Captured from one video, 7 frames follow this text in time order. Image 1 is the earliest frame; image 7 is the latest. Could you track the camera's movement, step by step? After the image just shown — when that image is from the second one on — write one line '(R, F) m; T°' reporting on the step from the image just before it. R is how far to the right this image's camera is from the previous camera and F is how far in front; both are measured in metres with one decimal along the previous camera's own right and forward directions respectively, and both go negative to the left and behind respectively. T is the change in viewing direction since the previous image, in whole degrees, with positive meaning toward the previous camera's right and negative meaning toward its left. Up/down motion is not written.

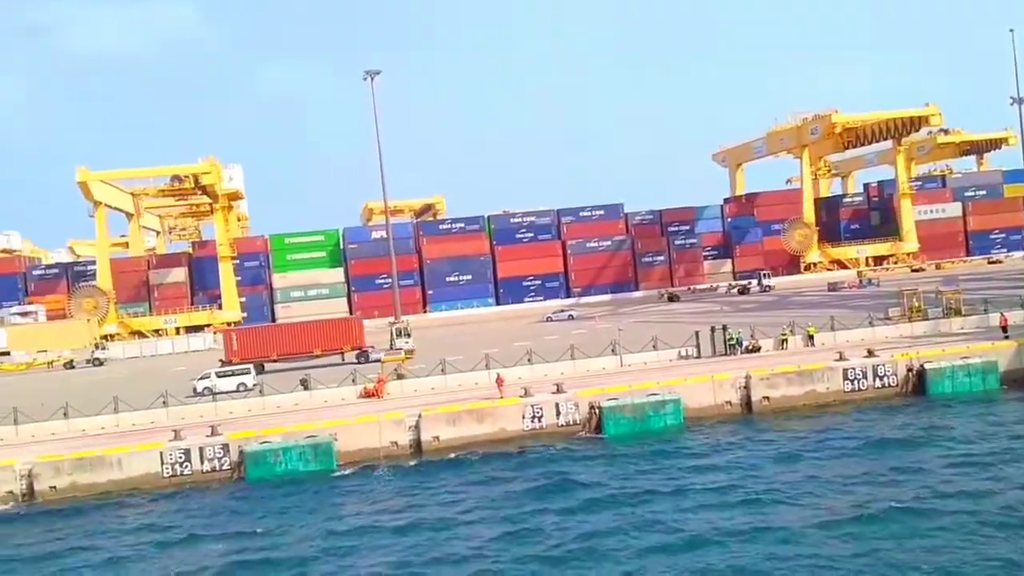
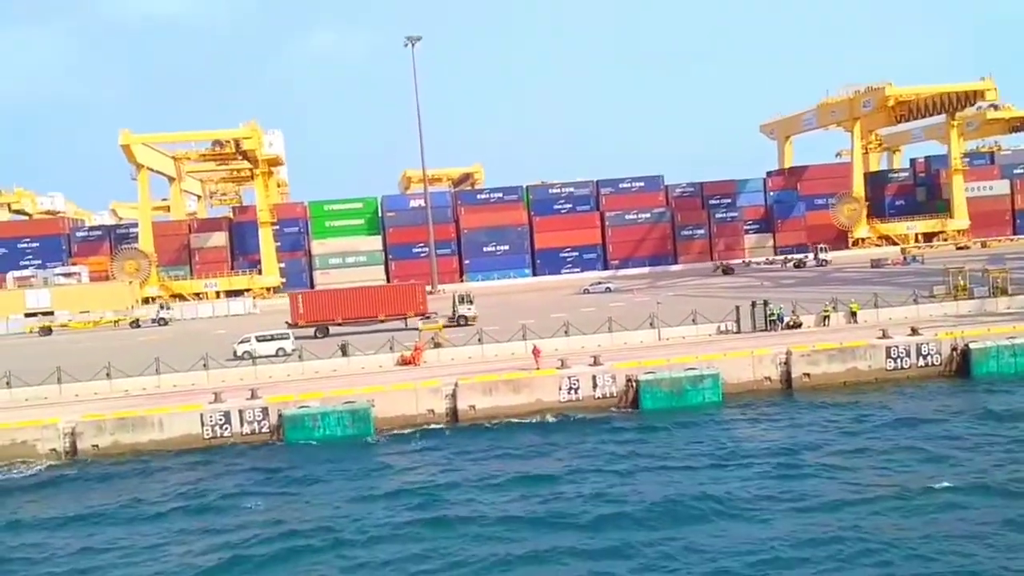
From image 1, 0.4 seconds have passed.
(-0.1, +0.2) m; -2°
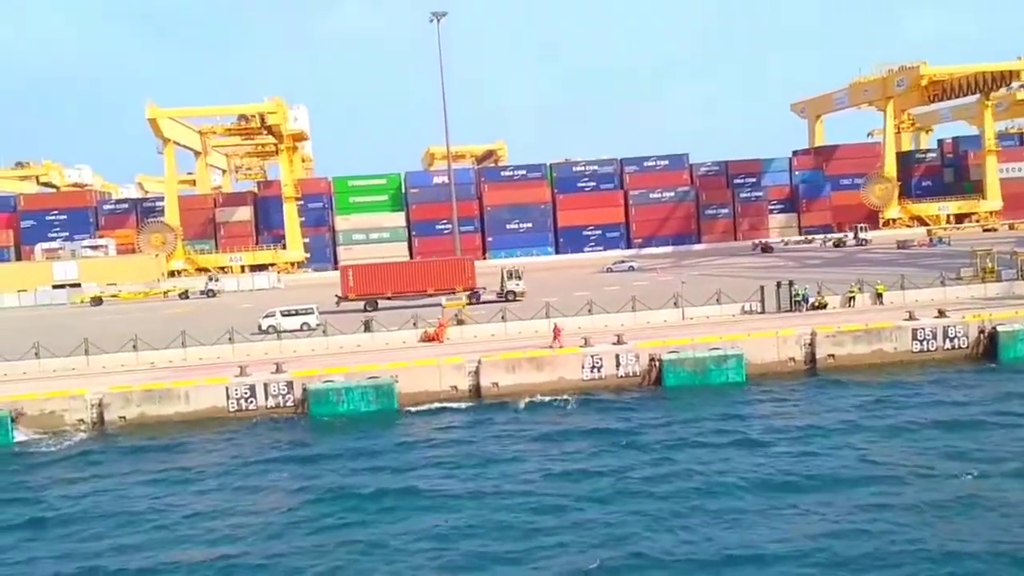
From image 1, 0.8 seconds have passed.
(-0.1, 0.0) m; -1°
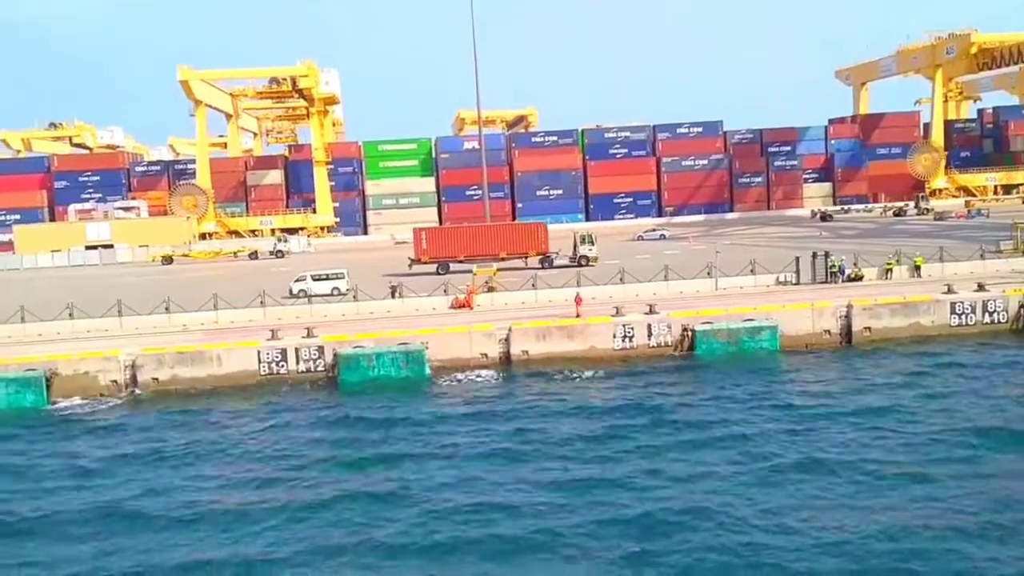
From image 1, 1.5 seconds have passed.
(-0.1, +0.2) m; -2°
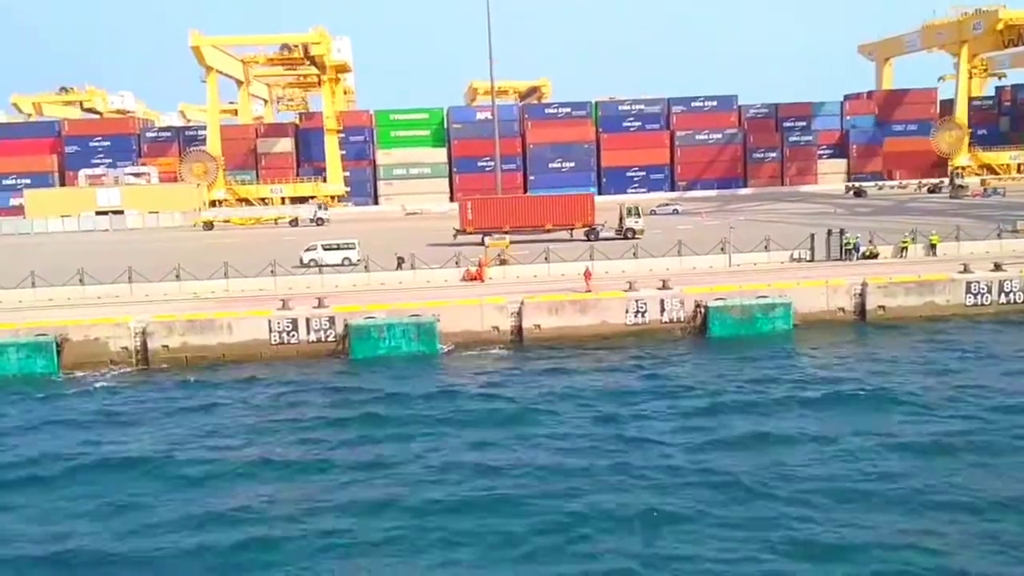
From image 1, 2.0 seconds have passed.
(-0.1, +0.2) m; -1°
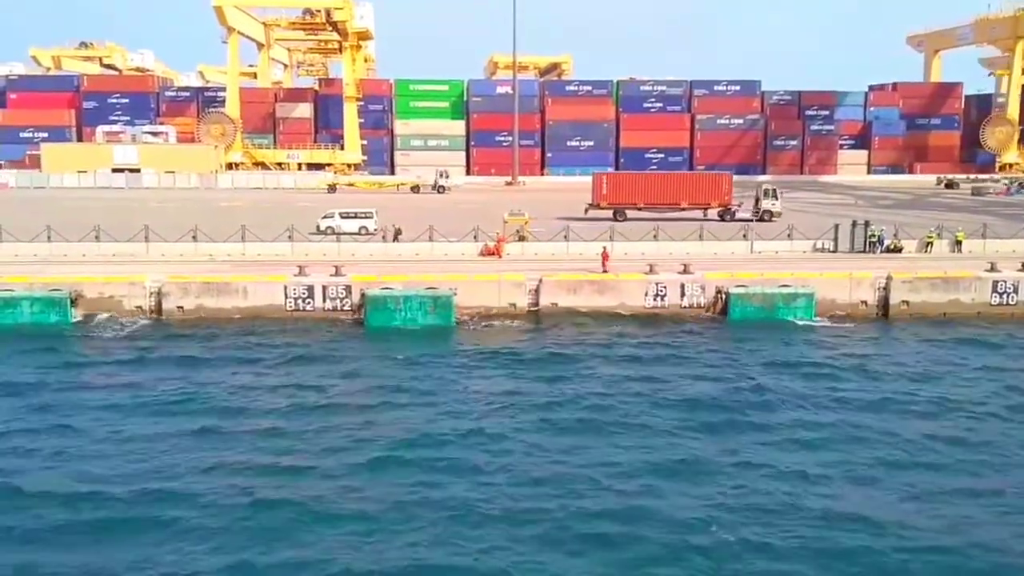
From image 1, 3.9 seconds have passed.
(-0.3, +0.3) m; -1°
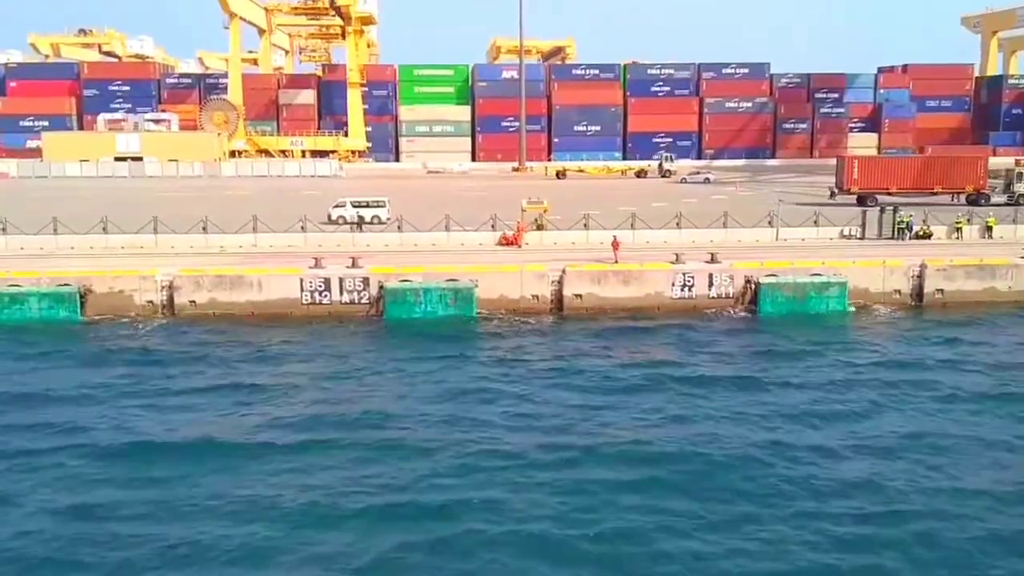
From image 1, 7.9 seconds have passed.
(-0.6, +0.8) m; 0°
